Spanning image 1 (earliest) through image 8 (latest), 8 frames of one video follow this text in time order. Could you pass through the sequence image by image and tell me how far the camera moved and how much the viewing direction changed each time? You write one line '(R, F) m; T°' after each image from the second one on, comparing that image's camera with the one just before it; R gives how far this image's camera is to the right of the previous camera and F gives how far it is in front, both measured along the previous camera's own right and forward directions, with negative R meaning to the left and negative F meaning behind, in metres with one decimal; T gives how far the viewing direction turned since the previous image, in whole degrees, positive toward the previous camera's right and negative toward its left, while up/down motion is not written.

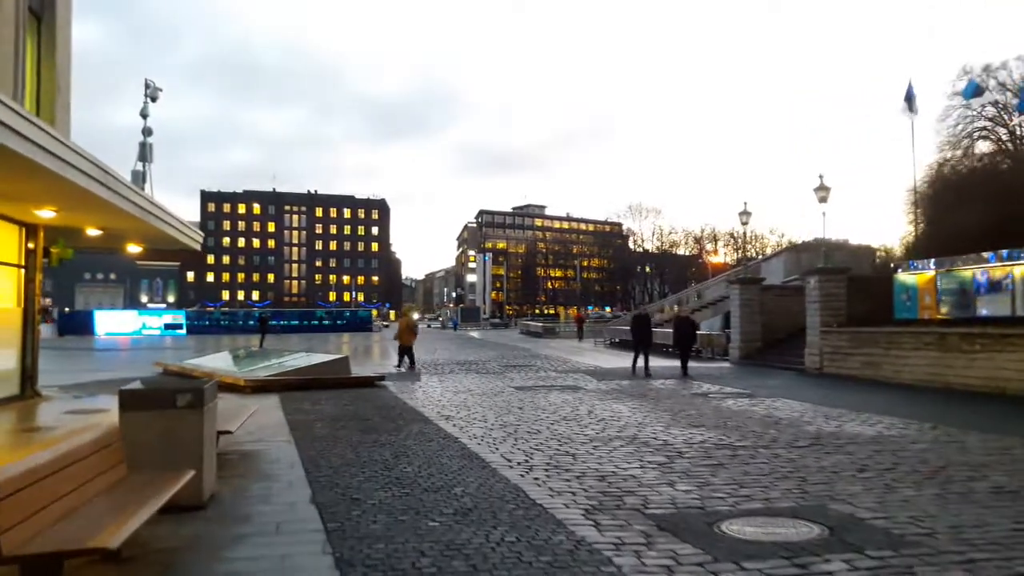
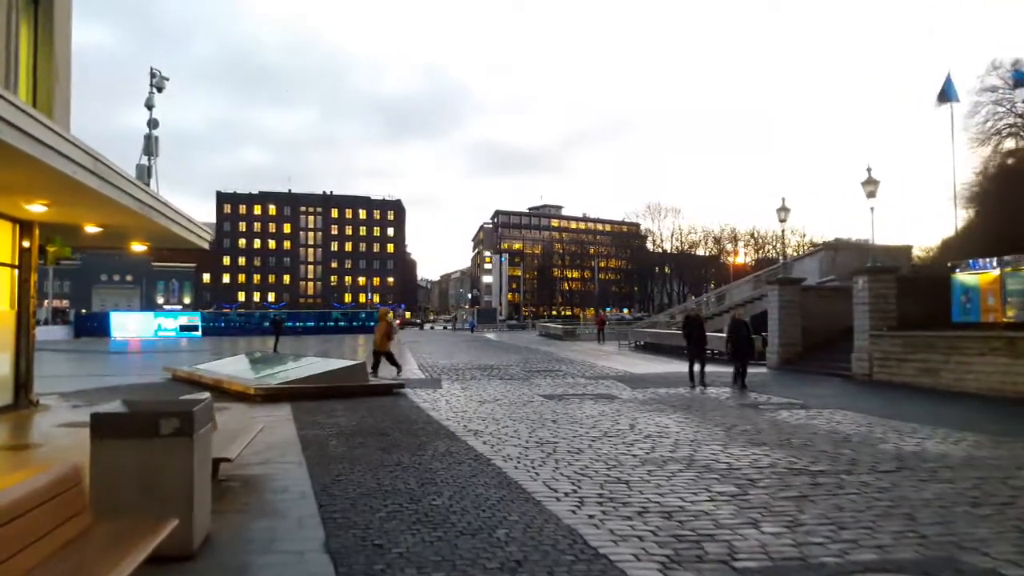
(-0.3, +1.1) m; -1°
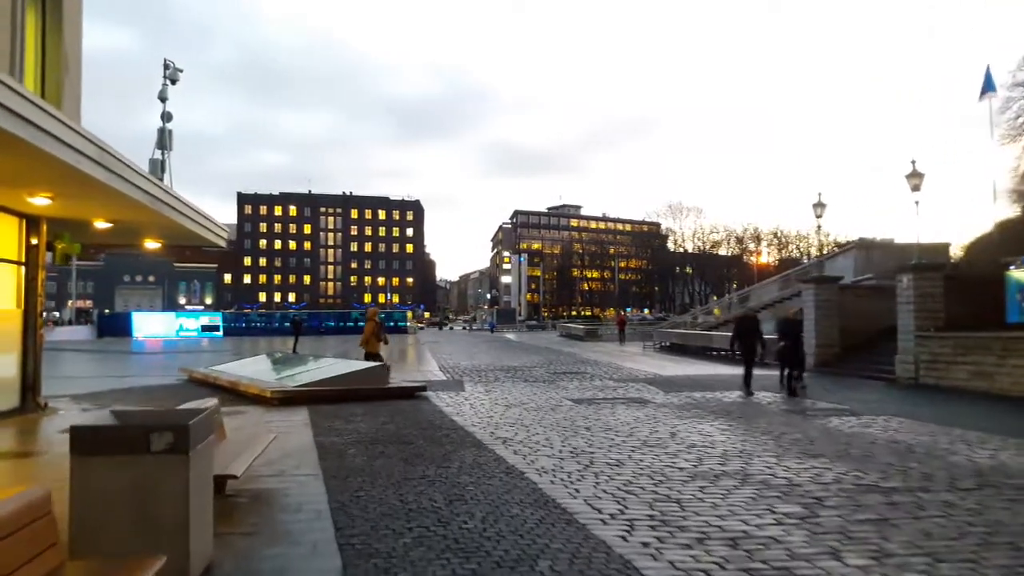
(-0.2, +0.7) m; -1°
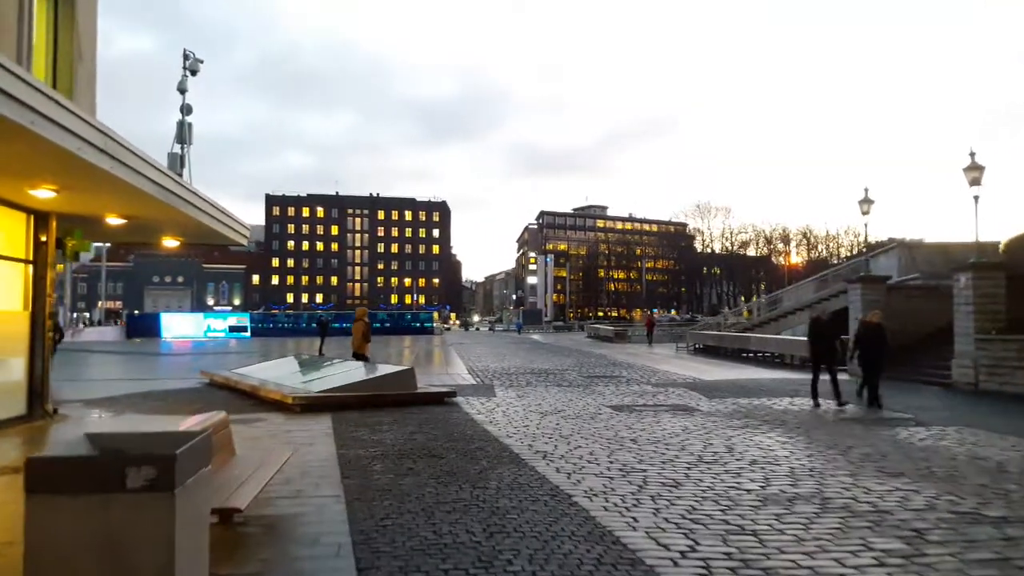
(-0.2, +0.9) m; -2°
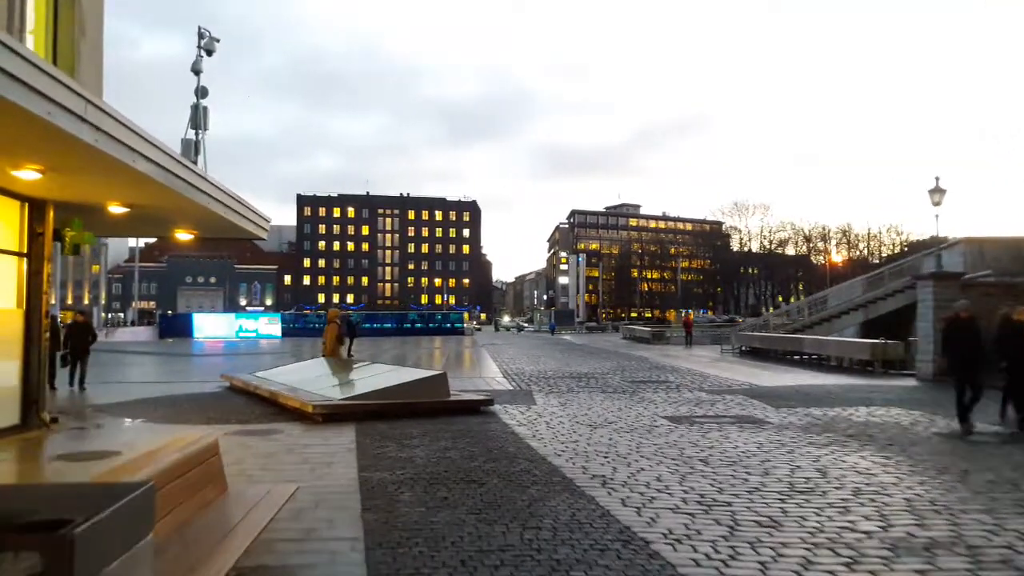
(-0.2, +1.4) m; -2°
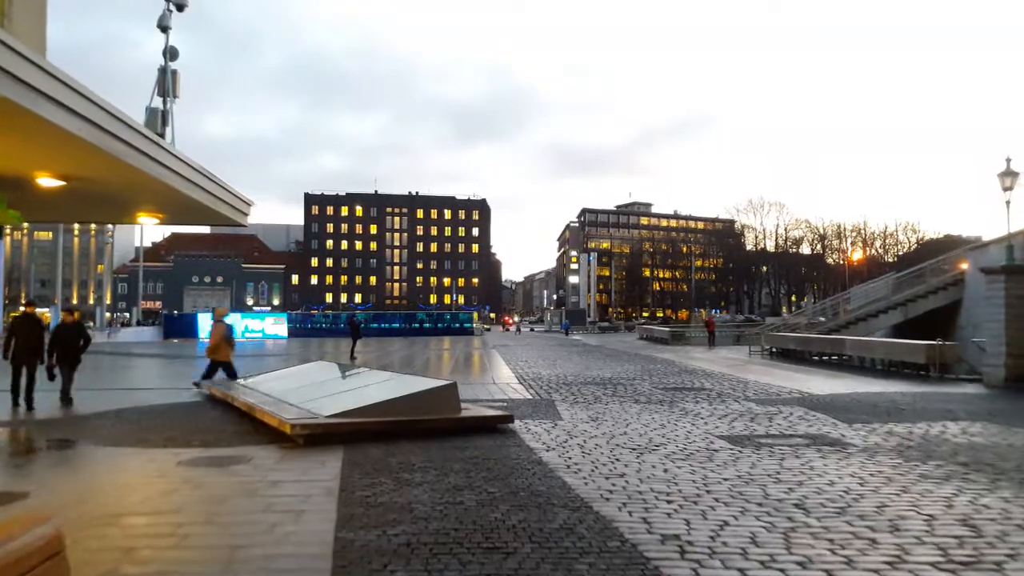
(-0.2, +2.1) m; -1°
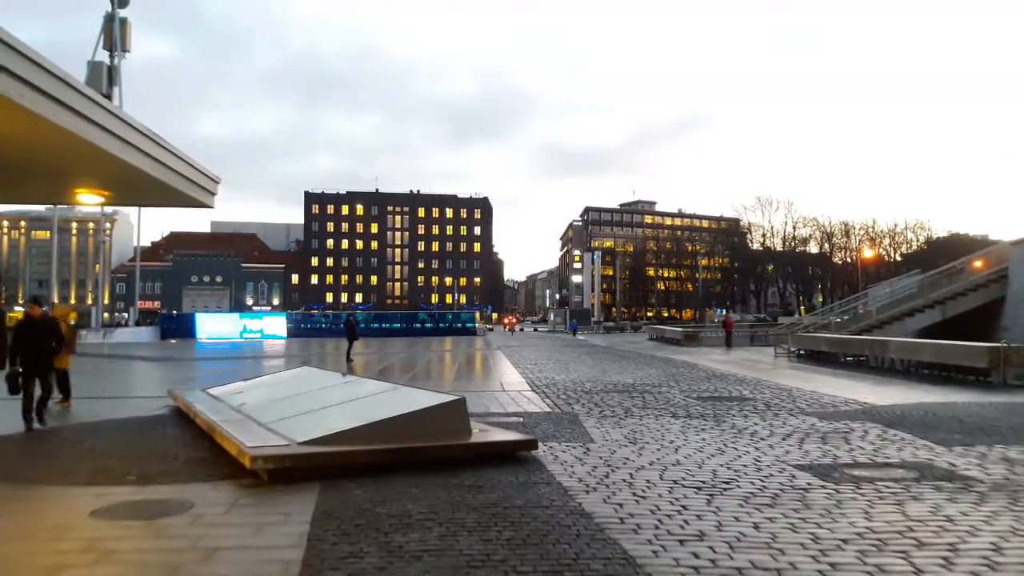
(-0.2, +2.1) m; 0°
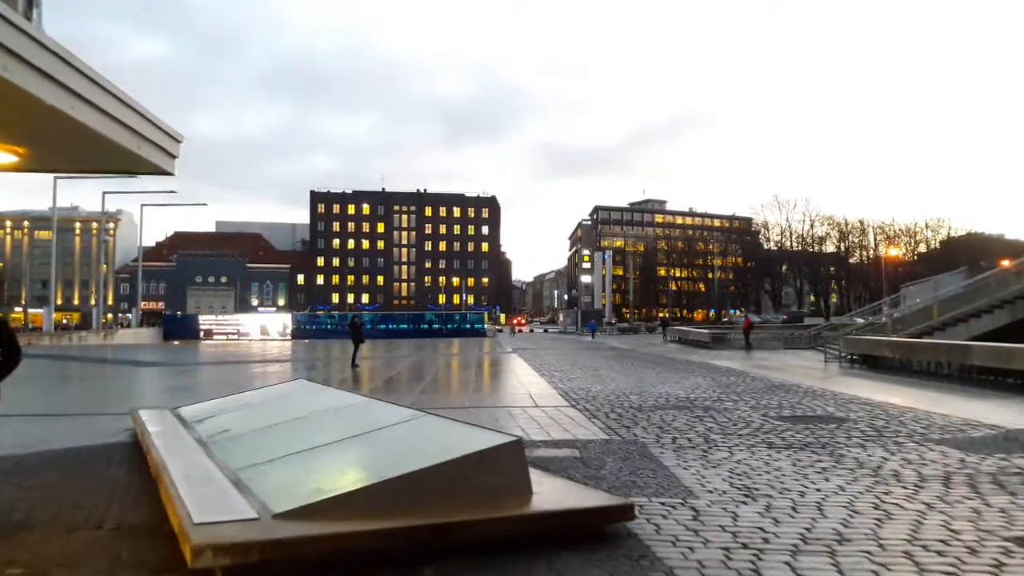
(-0.5, +2.7) m; 0°
